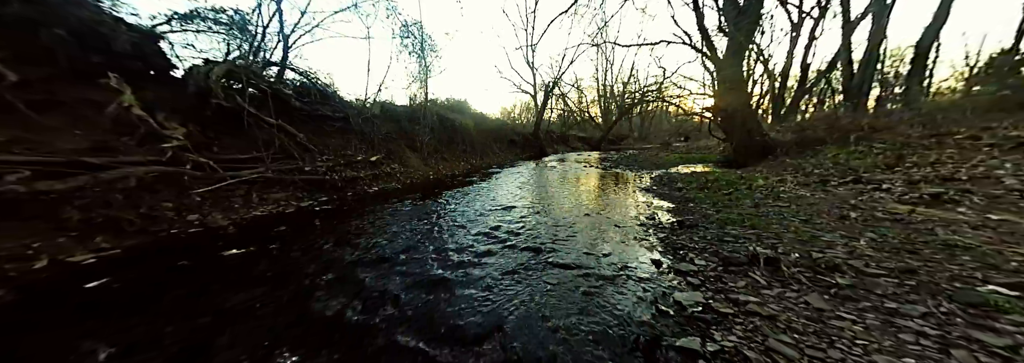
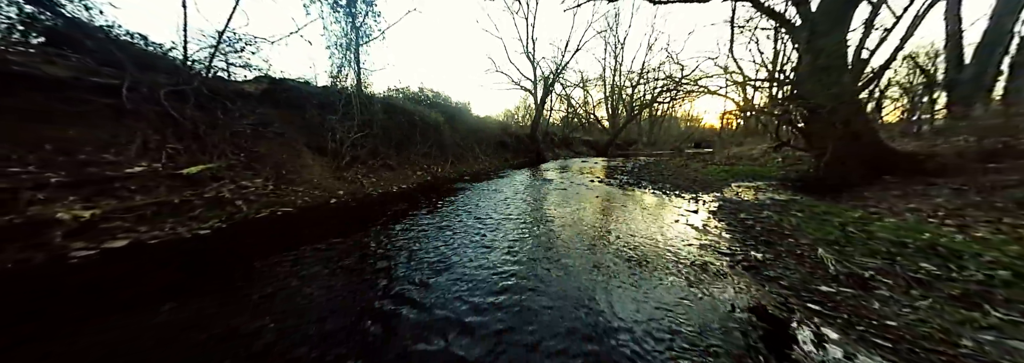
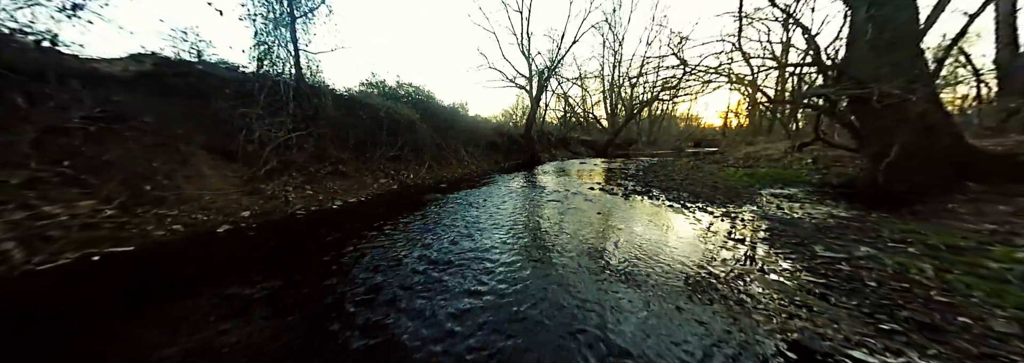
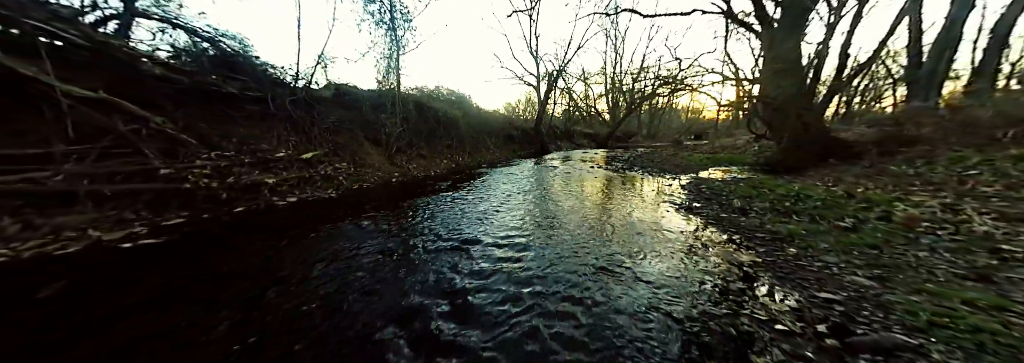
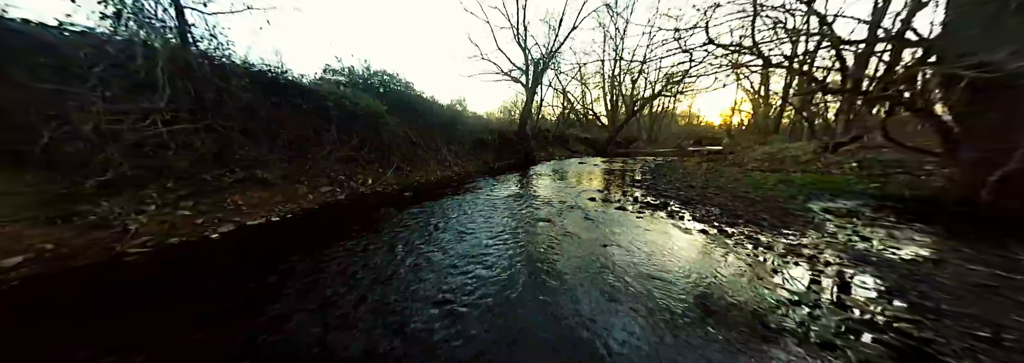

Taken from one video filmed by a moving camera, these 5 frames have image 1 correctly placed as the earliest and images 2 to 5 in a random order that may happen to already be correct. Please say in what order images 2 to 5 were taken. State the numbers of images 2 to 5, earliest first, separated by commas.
4, 2, 3, 5
